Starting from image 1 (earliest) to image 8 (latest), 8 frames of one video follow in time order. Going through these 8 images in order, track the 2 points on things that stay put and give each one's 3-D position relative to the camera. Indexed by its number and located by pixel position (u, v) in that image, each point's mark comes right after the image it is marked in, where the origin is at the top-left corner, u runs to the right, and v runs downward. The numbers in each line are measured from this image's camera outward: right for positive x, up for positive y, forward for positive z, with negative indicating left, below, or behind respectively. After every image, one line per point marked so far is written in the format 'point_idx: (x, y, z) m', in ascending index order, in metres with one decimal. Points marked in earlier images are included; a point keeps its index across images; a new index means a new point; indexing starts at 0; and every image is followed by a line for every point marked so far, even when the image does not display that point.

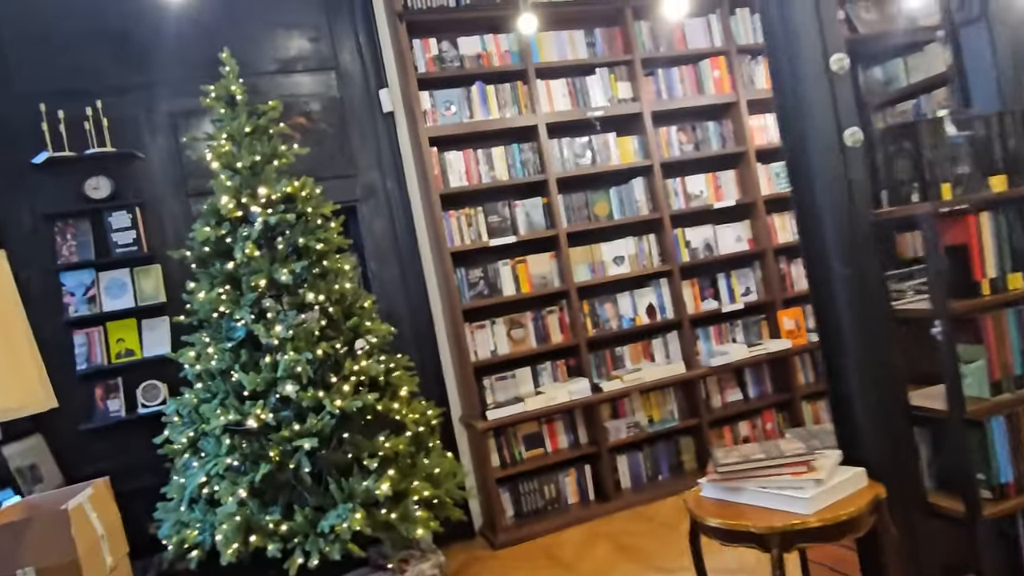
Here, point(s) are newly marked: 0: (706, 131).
0: (+1.1, +0.9, +4.2) m
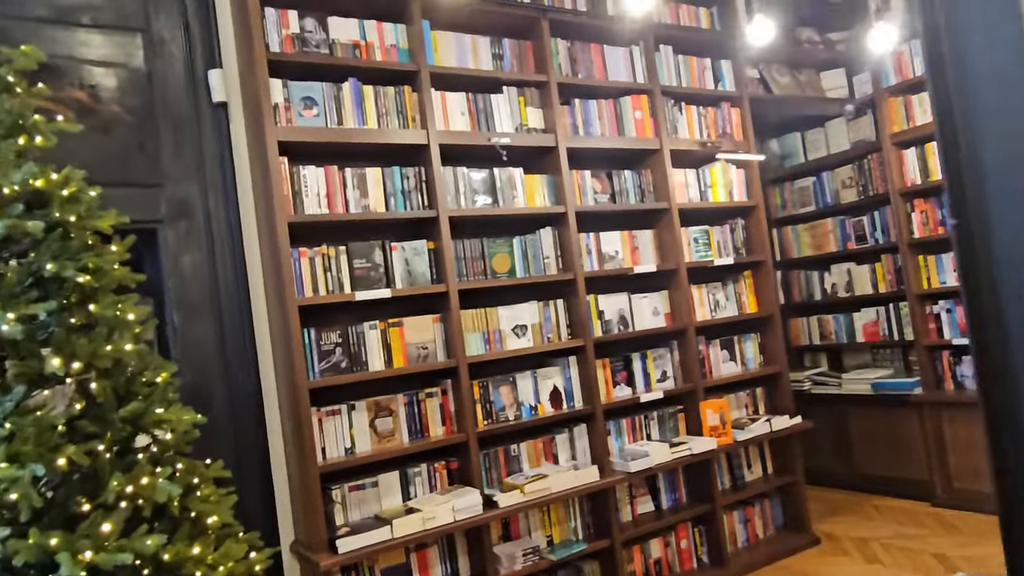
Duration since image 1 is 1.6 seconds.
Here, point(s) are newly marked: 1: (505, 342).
0: (+0.5, +0.5, +3.5) m
1: (0.0, -0.2, +3.0) m
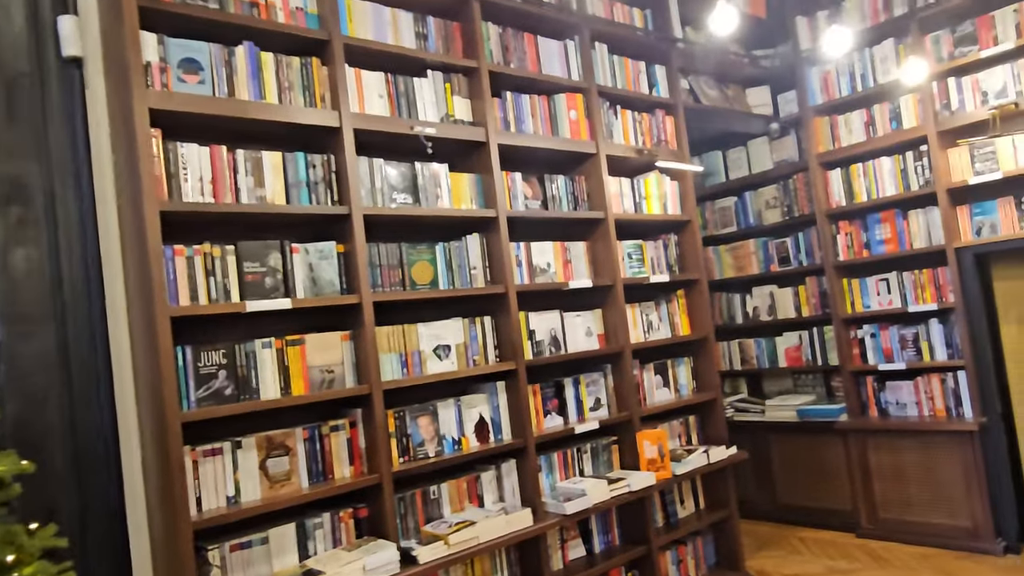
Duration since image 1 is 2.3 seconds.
0: (+0.2, +0.4, +3.1) m
1: (-0.3, -0.3, +2.6) m
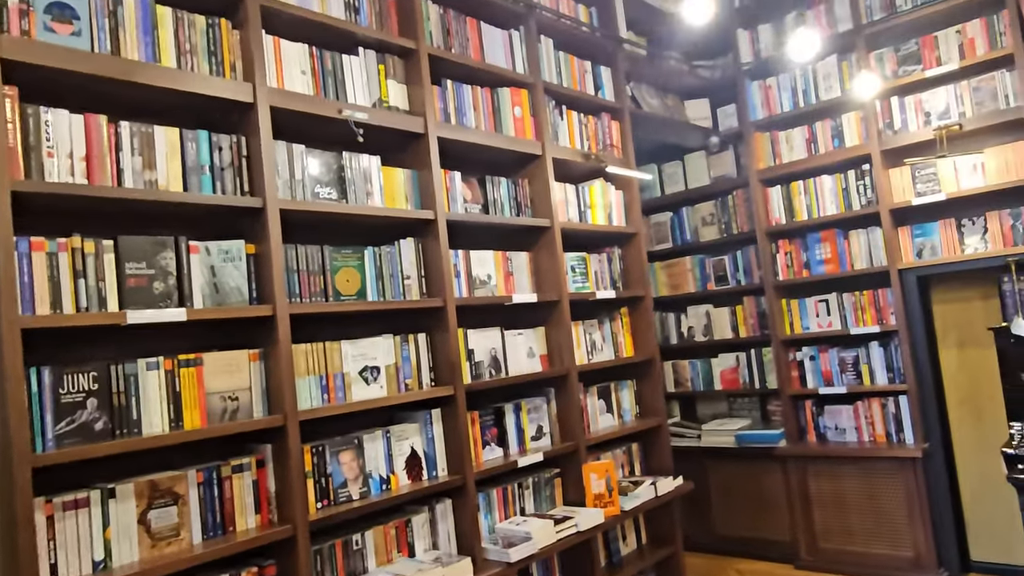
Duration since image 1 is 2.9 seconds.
0: (-0.1, +0.4, +2.8) m
1: (-0.5, -0.3, +2.2) m
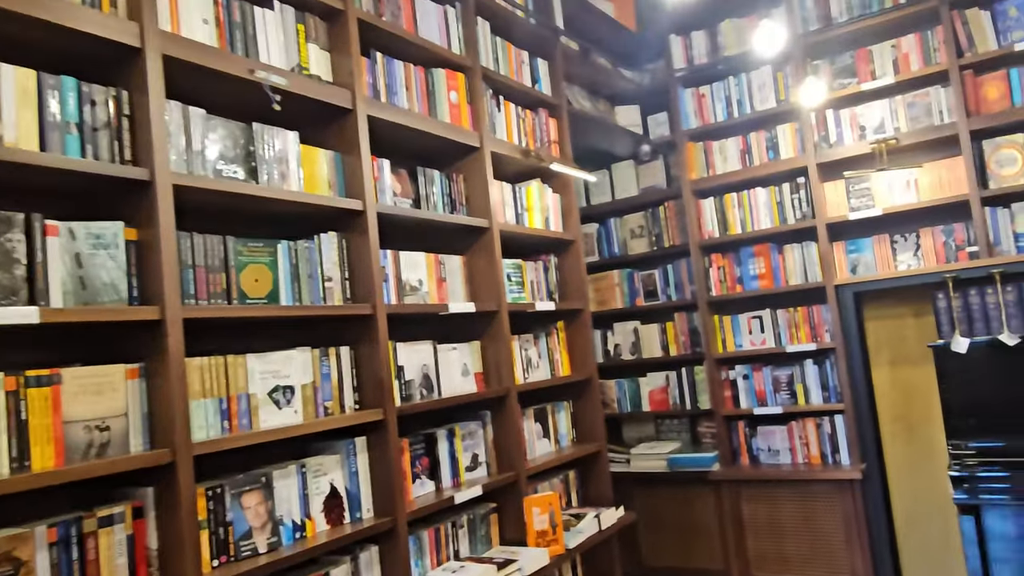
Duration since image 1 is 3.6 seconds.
0: (-0.3, +0.3, +2.4) m
1: (-0.6, -0.3, +1.7) m
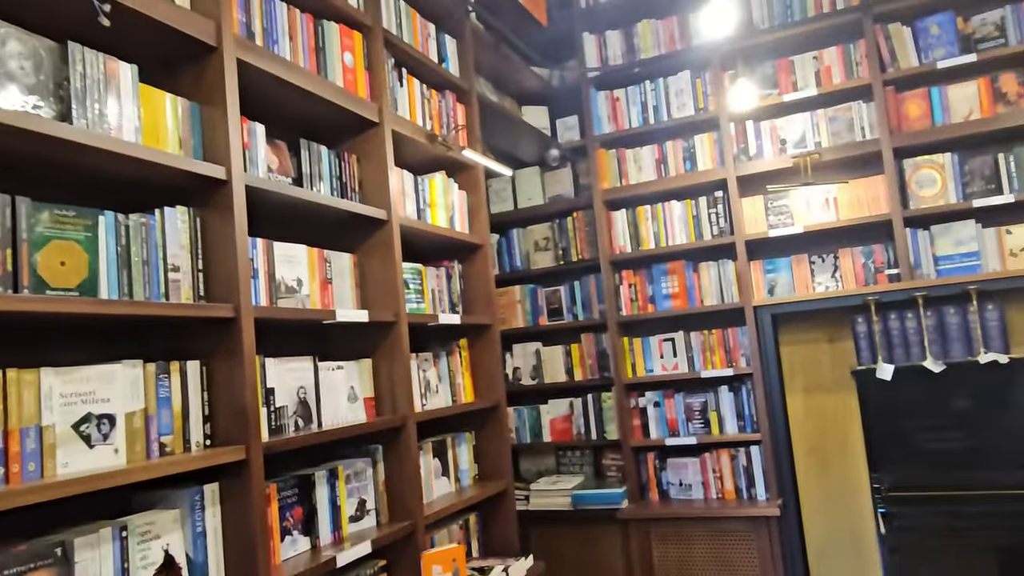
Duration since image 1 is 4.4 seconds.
0: (-0.5, +0.3, +2.0) m
1: (-0.7, -0.3, +1.2) m
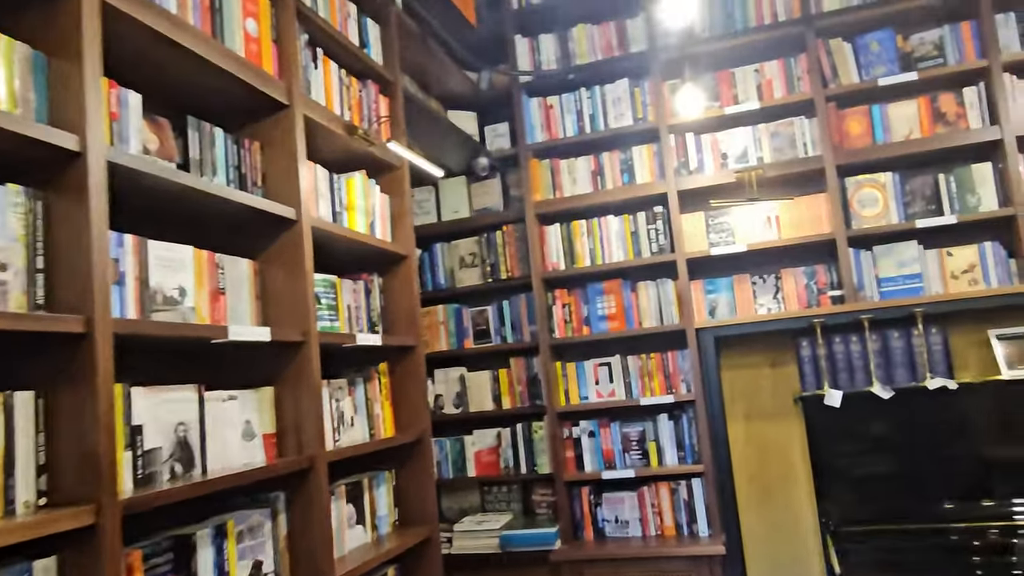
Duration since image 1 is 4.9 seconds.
0: (-0.7, +0.3, +1.6) m
1: (-0.8, -0.3, +0.8) m
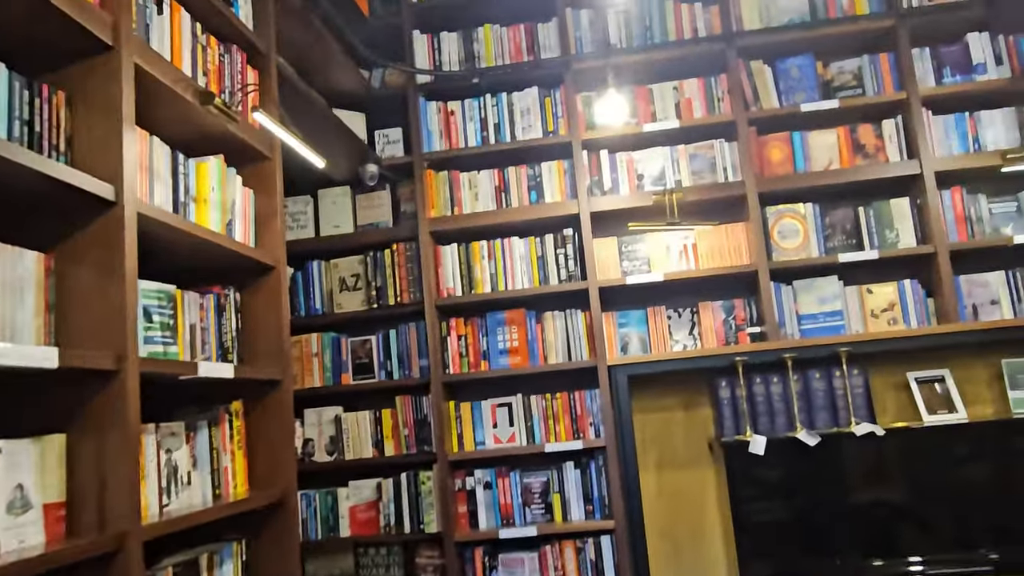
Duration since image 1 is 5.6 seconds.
0: (-0.8, +0.3, +1.1) m
1: (-0.8, -0.2, +0.3) m
